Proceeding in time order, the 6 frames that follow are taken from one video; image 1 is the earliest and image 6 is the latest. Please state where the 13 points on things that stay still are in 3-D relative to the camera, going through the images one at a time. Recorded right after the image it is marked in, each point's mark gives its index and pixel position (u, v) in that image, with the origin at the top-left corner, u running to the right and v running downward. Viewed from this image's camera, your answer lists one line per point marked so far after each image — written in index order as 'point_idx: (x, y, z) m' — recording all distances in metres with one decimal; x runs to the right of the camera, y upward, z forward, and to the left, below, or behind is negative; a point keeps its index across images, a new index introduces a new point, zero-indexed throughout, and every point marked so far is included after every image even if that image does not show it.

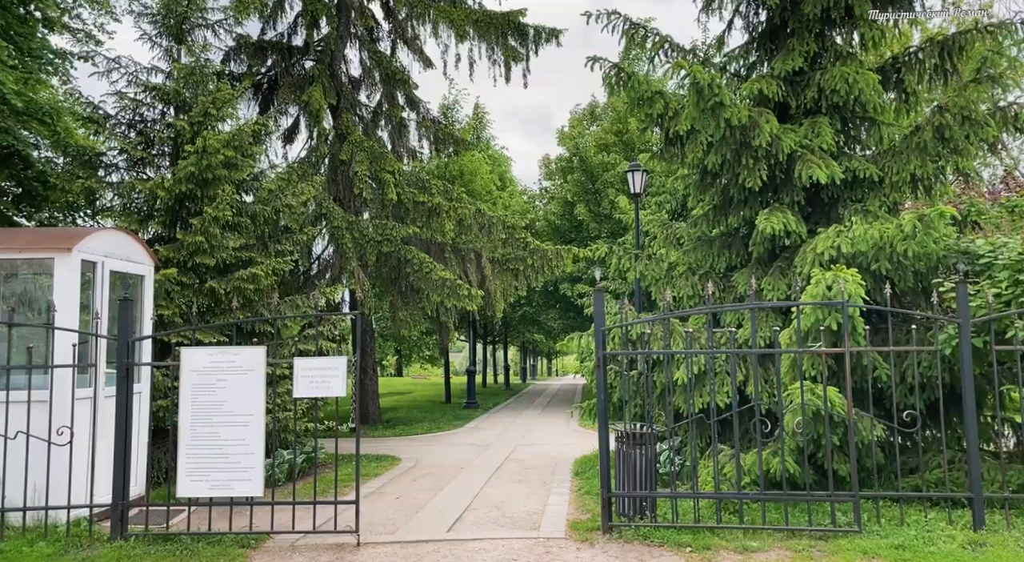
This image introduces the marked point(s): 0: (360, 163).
0: (-3.1, +2.4, +16.5) m
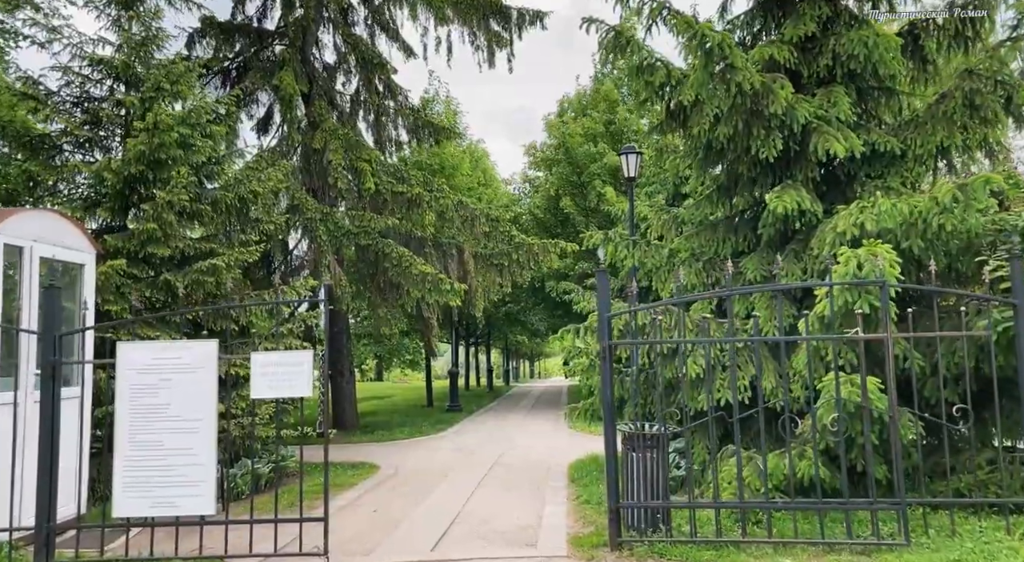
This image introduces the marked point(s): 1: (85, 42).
0: (-3.5, +2.5, +15.5) m
1: (-5.5, +3.1, +10.2) m
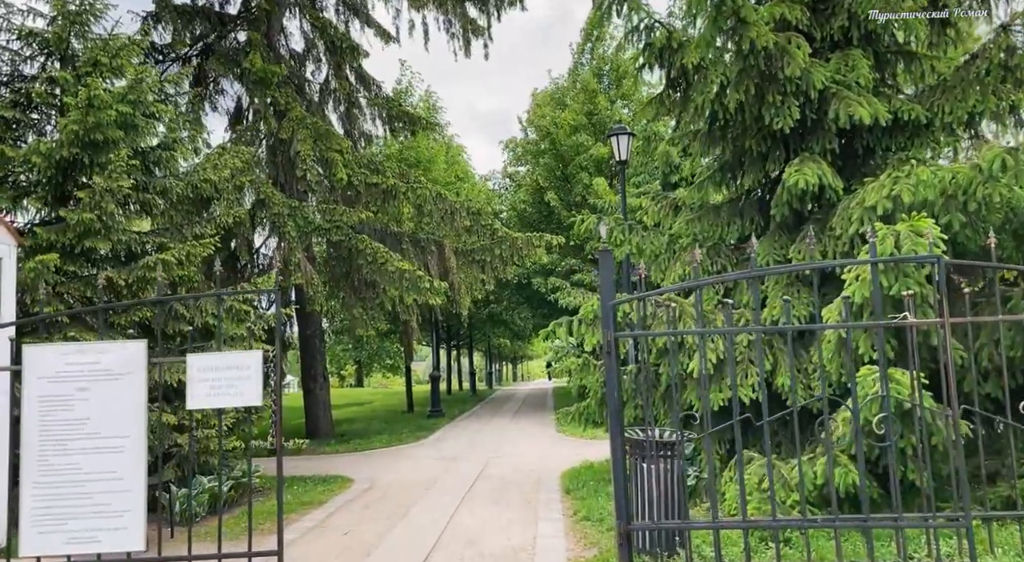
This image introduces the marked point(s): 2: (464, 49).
0: (-3.8, +2.5, +14.5) m
1: (-5.7, +3.1, +9.1) m
2: (-0.9, +4.6, +15.7) m
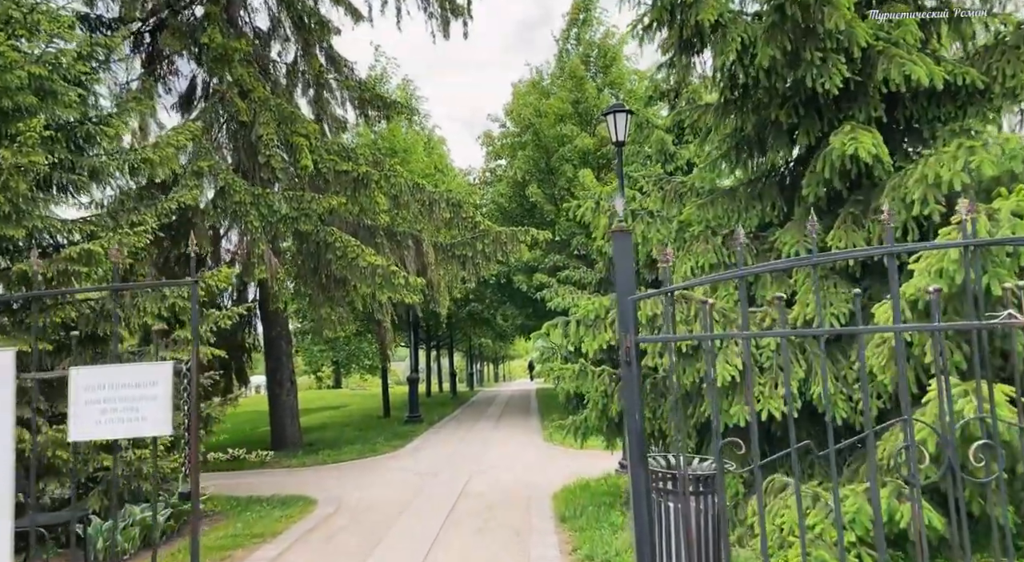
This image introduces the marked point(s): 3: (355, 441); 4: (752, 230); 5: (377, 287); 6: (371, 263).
0: (-4.1, +2.6, +13.2) m
1: (-5.8, +3.1, +7.8) m
2: (-1.2, +4.7, +14.5) m
3: (-3.2, -3.3, +16.3) m
4: (+2.3, +0.5, +7.6) m
5: (-2.2, -0.1, +13.0) m
6: (-2.3, +0.3, +12.8) m
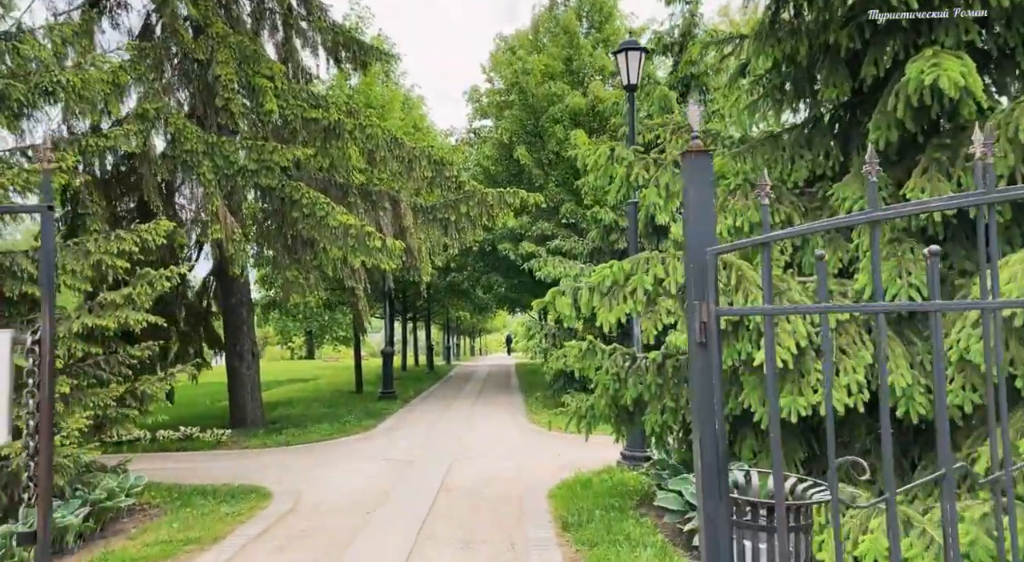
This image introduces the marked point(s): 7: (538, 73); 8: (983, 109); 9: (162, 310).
0: (-4.2, +3.2, +11.7) m
1: (-5.8, +3.6, +6.2) m
2: (-1.4, +5.3, +13.0) m
3: (-3.5, -2.6, +15.0) m
4: (+2.3, +0.8, +6.3) m
5: (-2.4, +0.4, +11.6) m
6: (-2.4, +0.8, +11.4) m
7: (+0.6, +4.9, +18.9) m
8: (+3.1, +1.1, +5.2) m
9: (-5.6, -0.5, +12.8) m
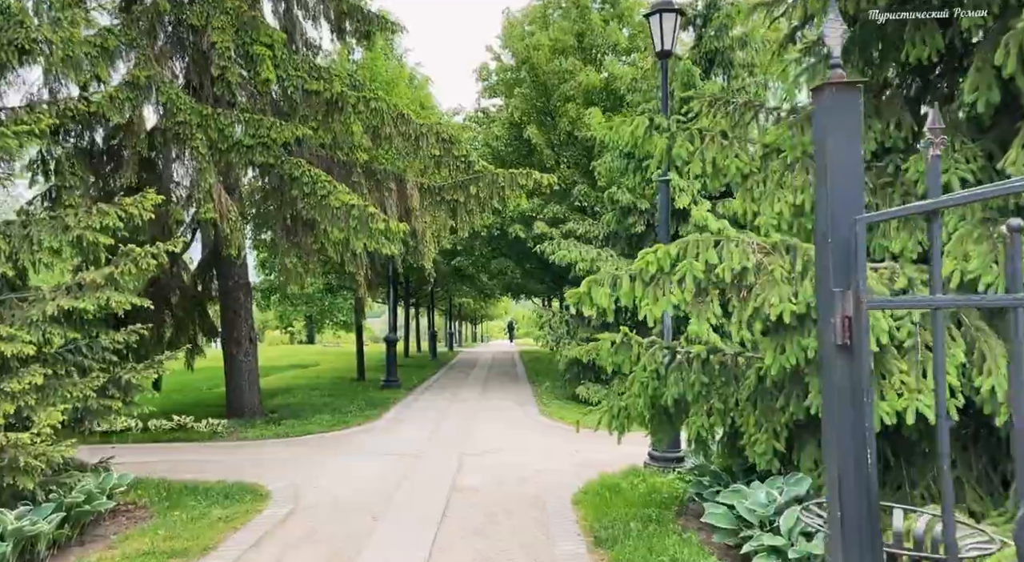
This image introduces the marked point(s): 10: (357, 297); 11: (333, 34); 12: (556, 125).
0: (-4.0, +3.4, +10.9) m
1: (-5.6, +3.7, +5.4) m
2: (-1.1, +5.5, +12.2) m
3: (-3.3, -2.3, +14.3) m
4: (+2.5, +0.9, +5.5) m
5: (-2.2, +0.7, +10.9) m
6: (-2.2, +1.1, +10.7) m
7: (+0.9, +5.2, +18.1) m
8: (+3.3, +1.2, +4.5) m
9: (-5.4, -0.2, +12.1) m
10: (-3.0, -0.3, +15.3) m
11: (-3.1, +4.3, +13.7) m
12: (+1.0, +3.6, +18.5) m
